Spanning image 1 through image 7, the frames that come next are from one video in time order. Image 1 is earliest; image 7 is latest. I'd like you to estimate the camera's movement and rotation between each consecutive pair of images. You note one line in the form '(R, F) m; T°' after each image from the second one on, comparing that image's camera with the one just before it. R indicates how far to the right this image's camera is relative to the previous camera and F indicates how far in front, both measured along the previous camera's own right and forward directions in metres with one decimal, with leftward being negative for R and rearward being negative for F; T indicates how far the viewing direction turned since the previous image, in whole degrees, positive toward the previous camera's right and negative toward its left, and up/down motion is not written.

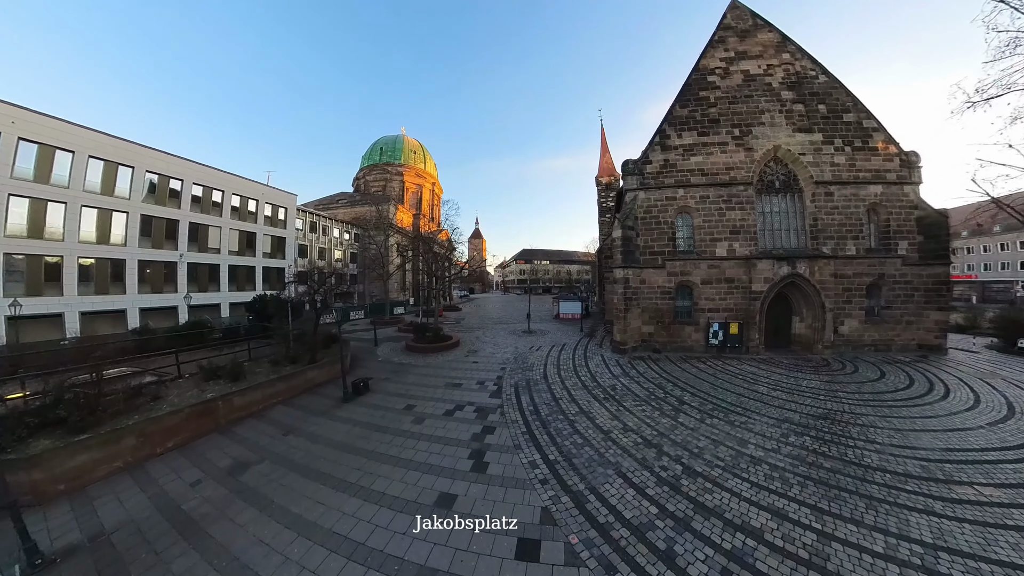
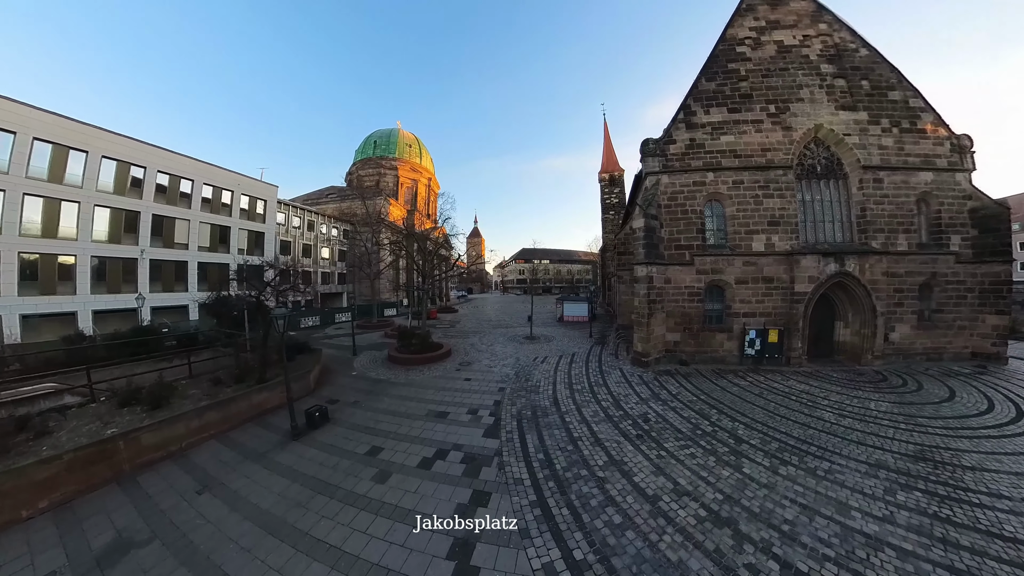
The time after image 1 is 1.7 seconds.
(-0.2, +1.9) m; 0°
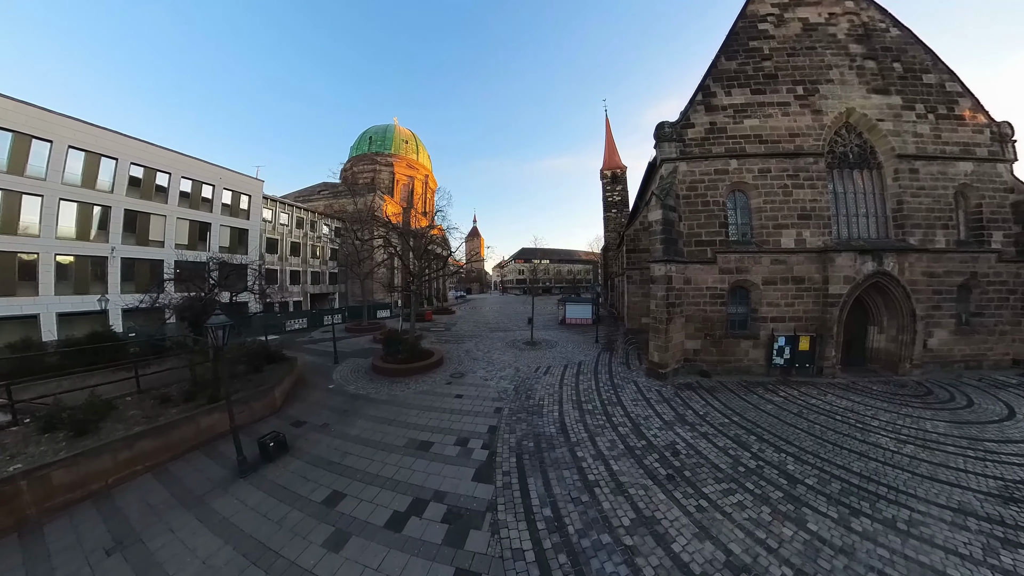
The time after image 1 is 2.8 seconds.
(+0.1, +1.2) m; 0°
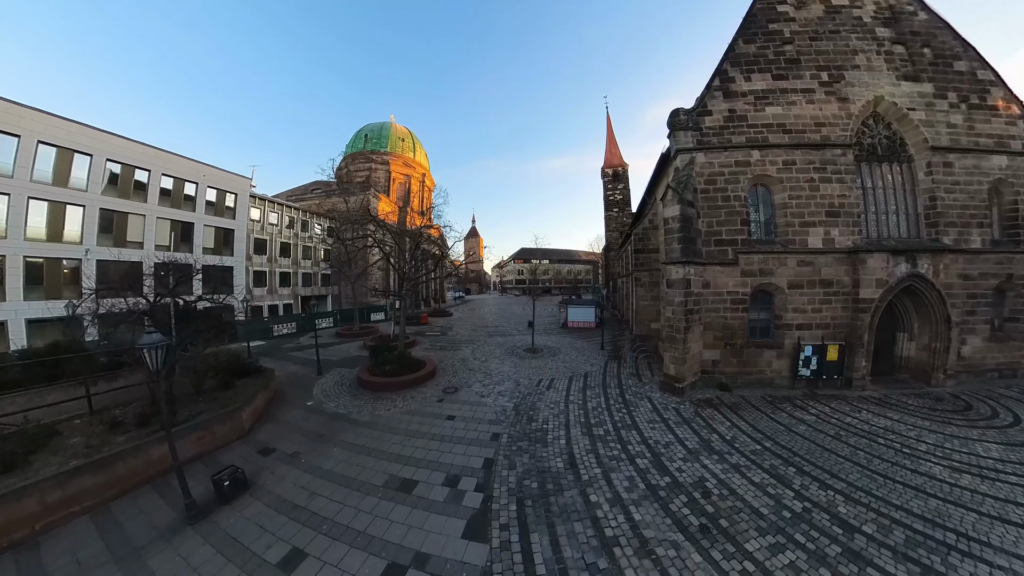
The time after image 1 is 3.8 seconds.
(0.0, +0.9) m; 0°
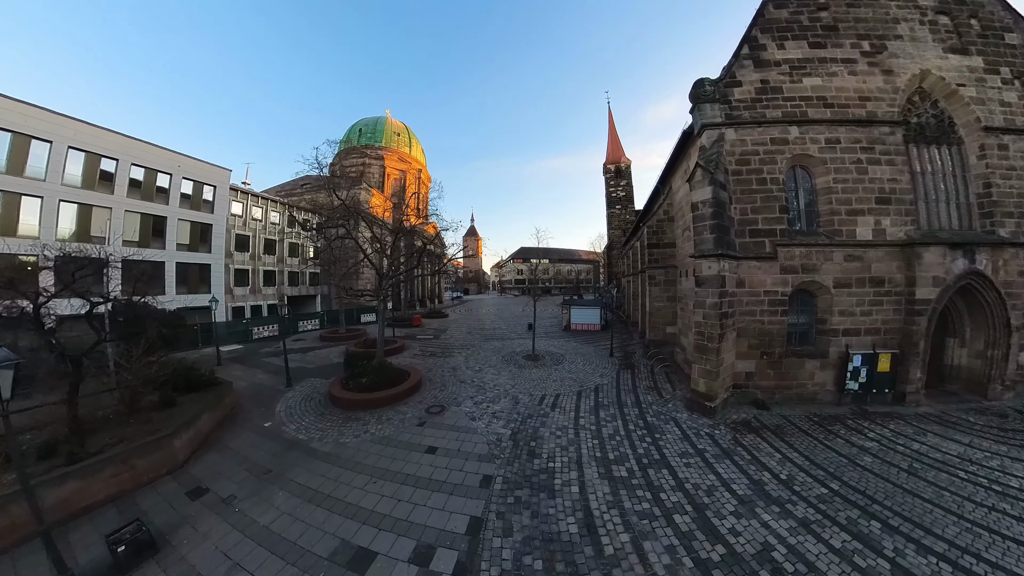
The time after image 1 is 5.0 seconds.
(+0.2, +1.2) m; 0°
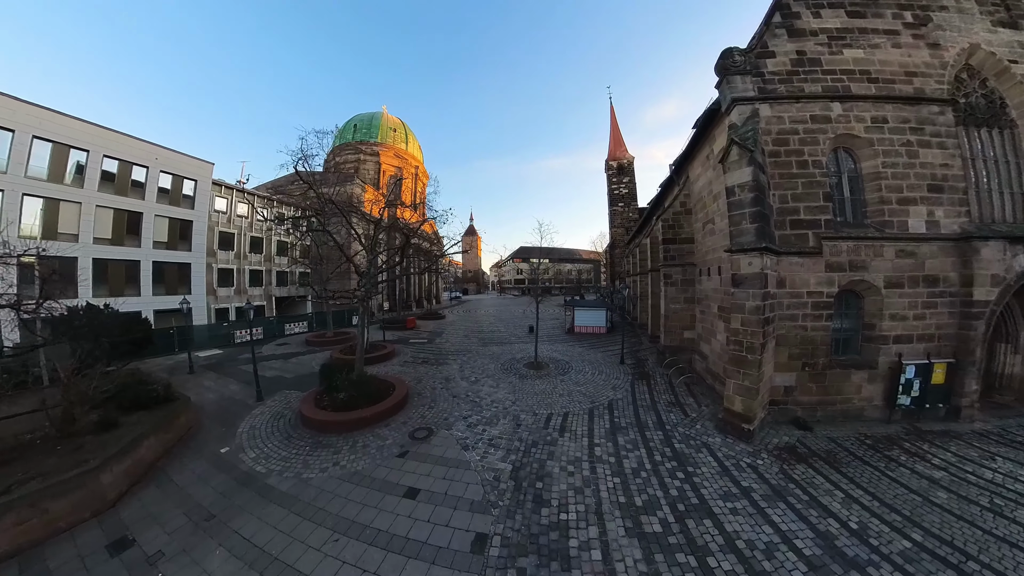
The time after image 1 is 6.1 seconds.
(-0.1, +0.9) m; 0°
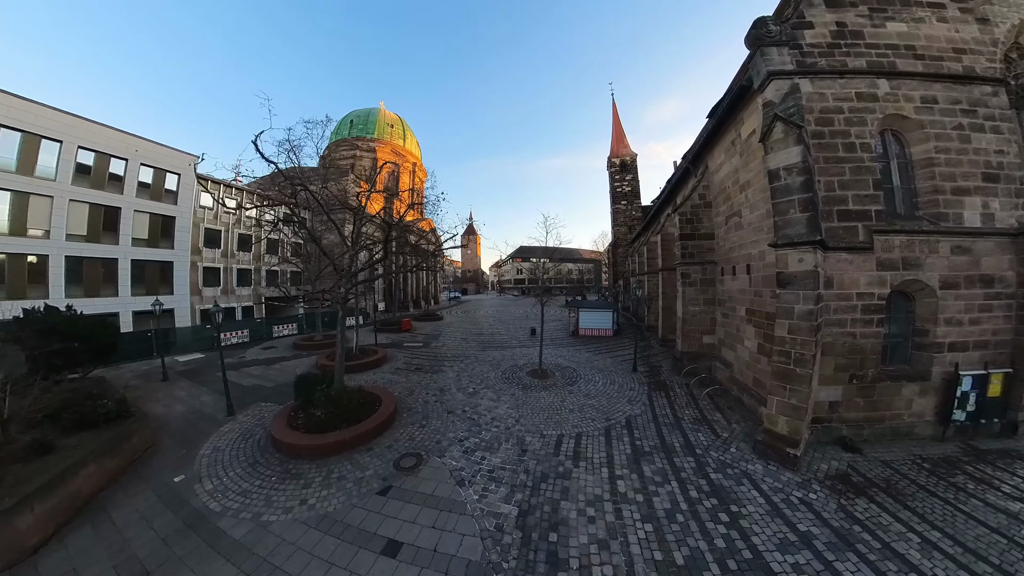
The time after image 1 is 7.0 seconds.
(-0.2, +0.8) m; 0°
